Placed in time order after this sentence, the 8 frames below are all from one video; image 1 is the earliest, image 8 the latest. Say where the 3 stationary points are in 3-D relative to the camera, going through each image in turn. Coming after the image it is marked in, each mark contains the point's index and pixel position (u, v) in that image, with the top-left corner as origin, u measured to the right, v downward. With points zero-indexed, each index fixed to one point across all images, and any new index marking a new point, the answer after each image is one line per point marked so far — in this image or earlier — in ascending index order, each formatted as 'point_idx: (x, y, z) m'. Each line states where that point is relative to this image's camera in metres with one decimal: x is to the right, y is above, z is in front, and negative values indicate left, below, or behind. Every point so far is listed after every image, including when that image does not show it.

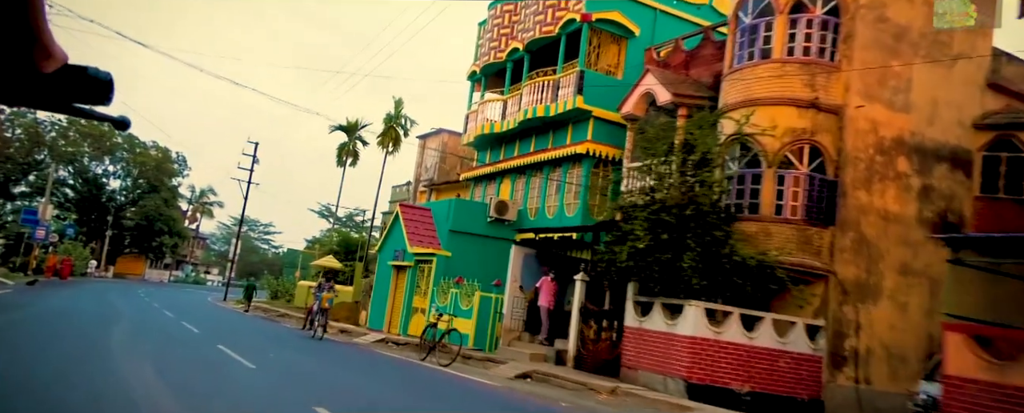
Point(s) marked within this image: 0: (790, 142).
0: (+5.1, +1.2, +13.1) m
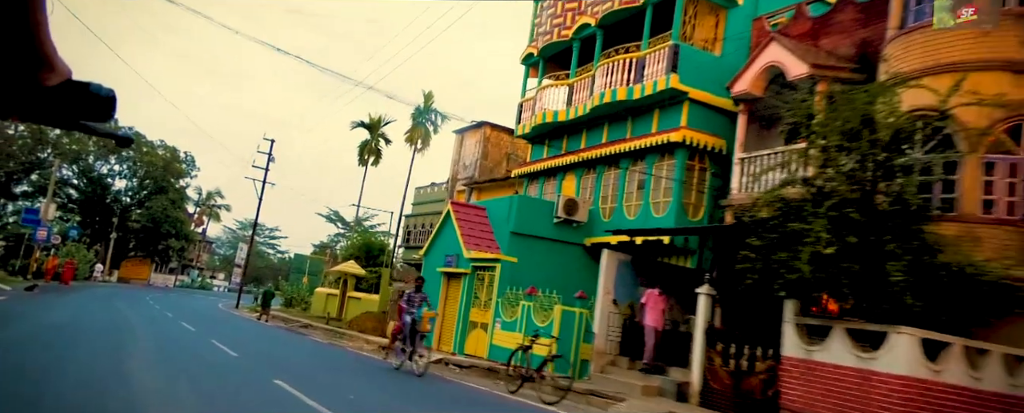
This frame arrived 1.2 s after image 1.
0: (+6.9, +1.3, +10.1) m
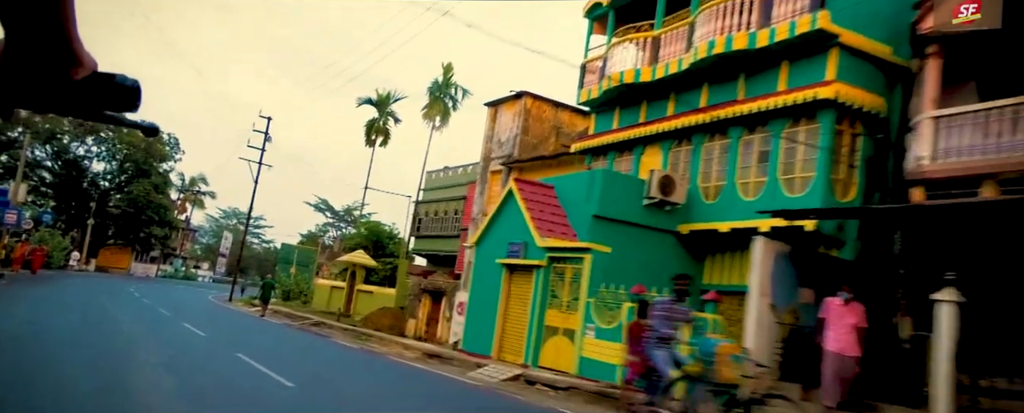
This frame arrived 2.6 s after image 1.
0: (+8.9, +1.6, +6.6) m
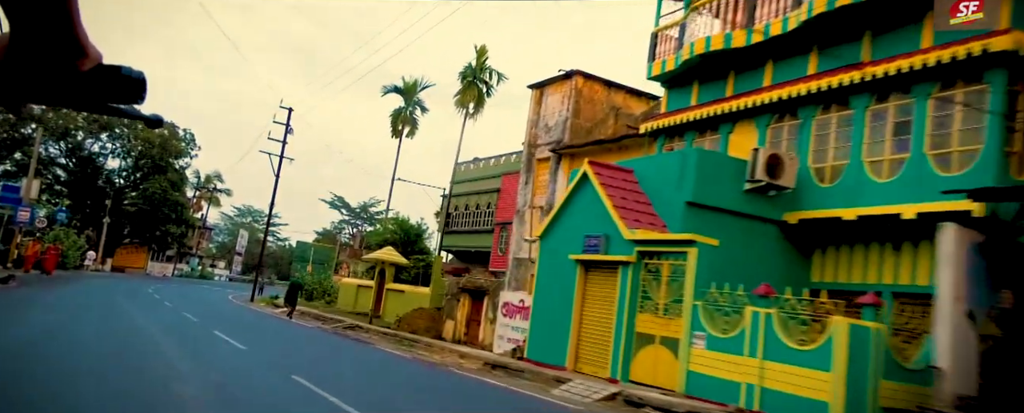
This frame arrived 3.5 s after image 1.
0: (+10.2, +1.9, +4.2) m
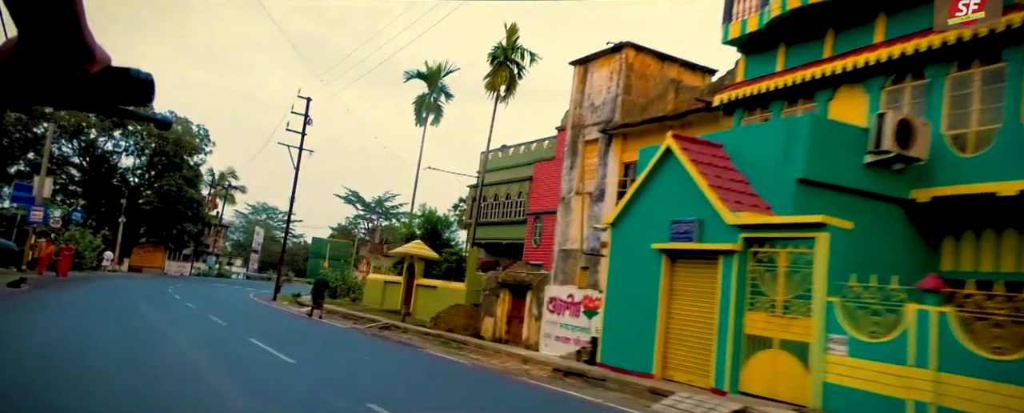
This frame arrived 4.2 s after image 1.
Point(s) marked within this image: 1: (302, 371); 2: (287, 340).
0: (+11.2, +2.2, +2.0) m
1: (-4.0, -2.9, +12.9) m
2: (-6.0, -3.4, +18.6) m
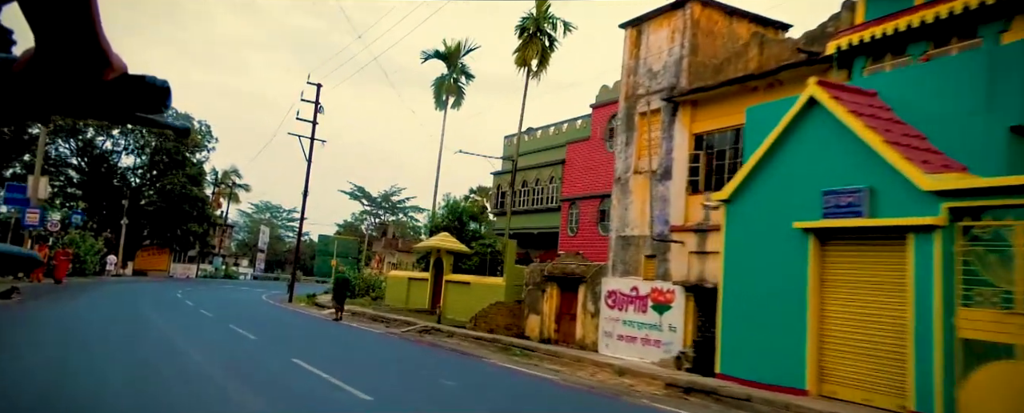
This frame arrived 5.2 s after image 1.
0: (+12.5, +2.8, -0.8) m
1: (-2.5, -2.7, +10.2) m
2: (-4.5, -3.1, +15.9) m
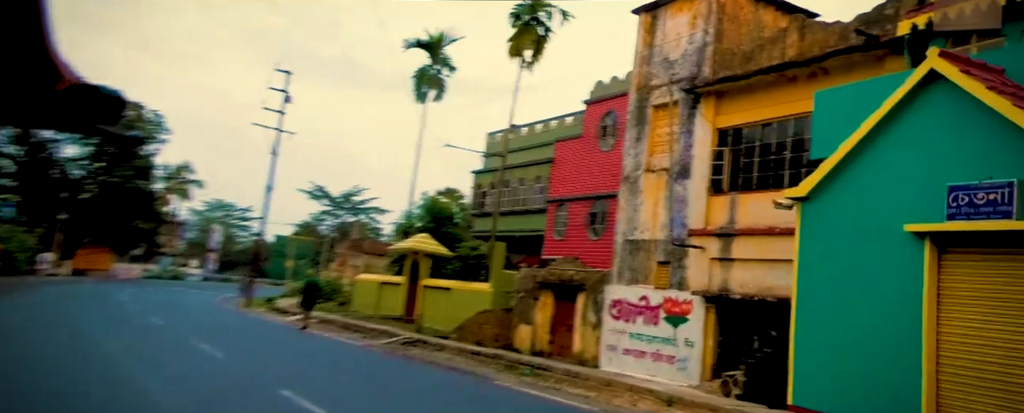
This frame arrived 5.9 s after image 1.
0: (+13.6, +2.7, -2.1) m
1: (-2.1, -2.5, +8.0) m
2: (-4.4, -2.9, +13.6) m
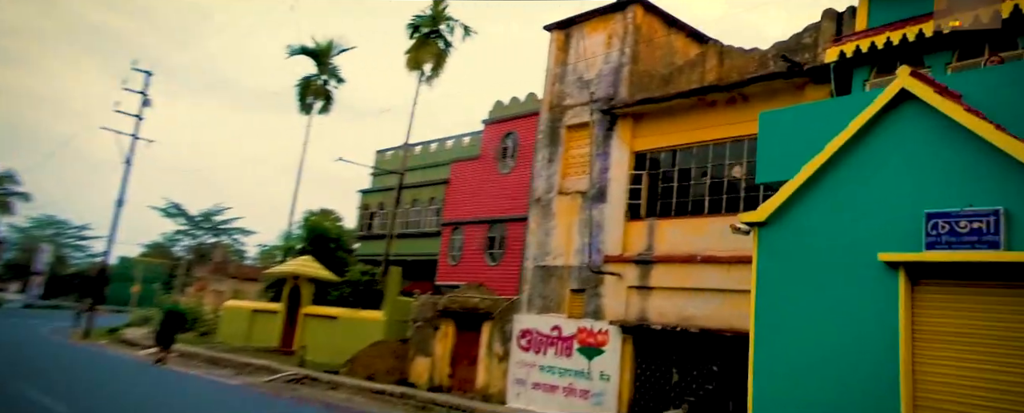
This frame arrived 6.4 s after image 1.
0: (+14.7, +2.5, -0.7) m
1: (-2.6, -2.6, +6.3) m
2: (-5.8, -3.2, +11.4) m
